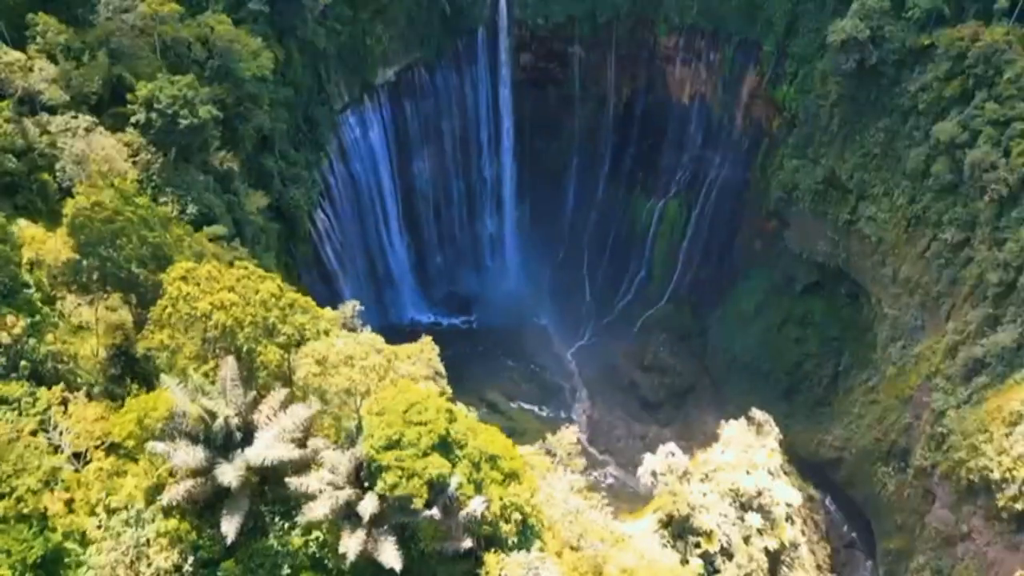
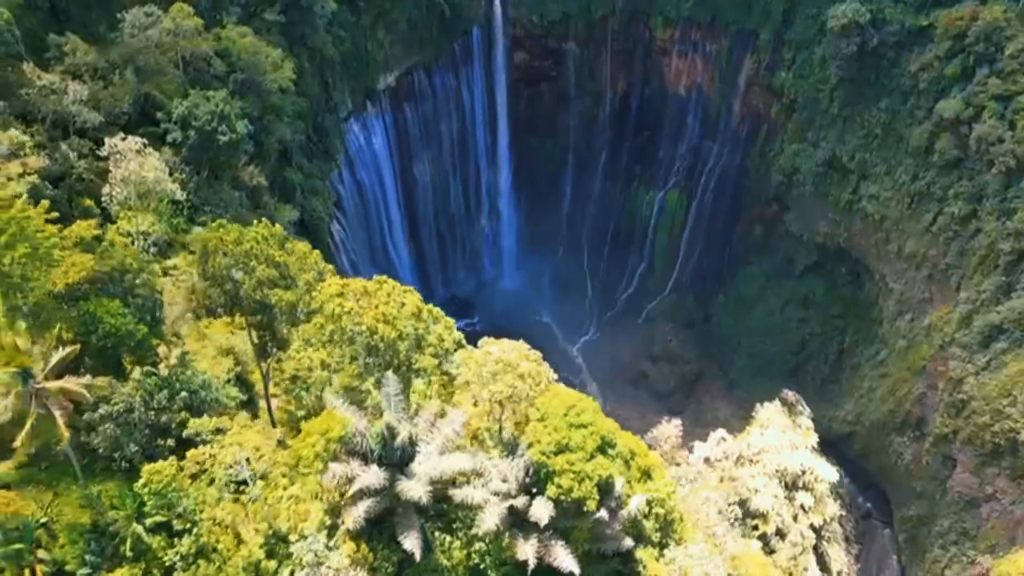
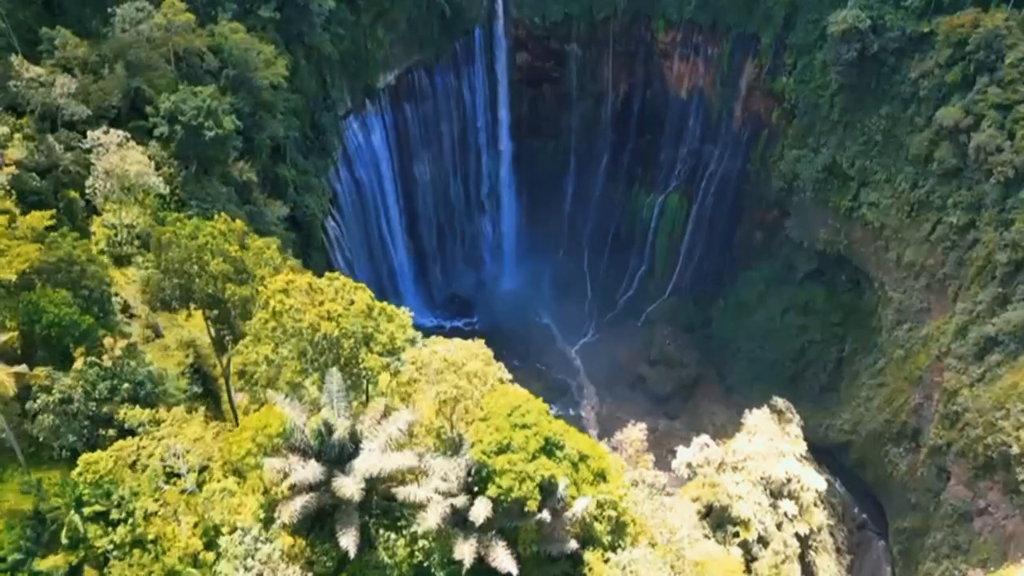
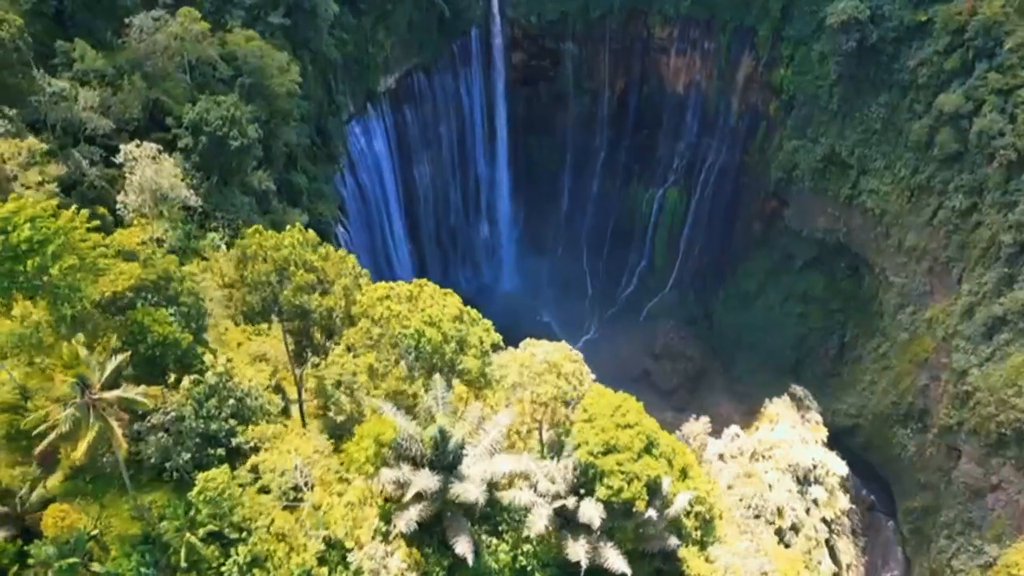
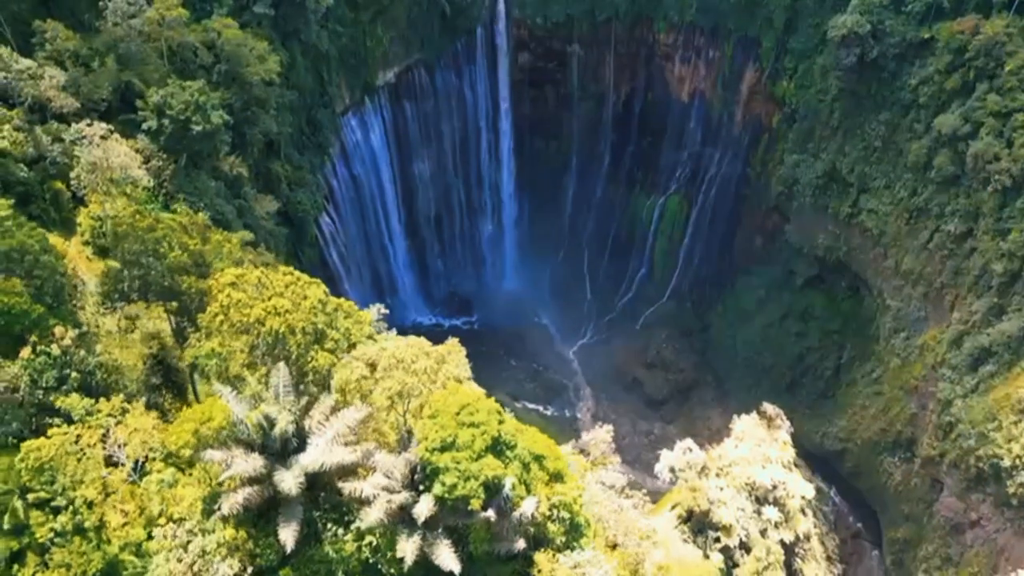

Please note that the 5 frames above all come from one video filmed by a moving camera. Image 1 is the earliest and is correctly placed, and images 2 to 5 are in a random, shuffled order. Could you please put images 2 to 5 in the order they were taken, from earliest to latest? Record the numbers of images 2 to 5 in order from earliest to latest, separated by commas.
5, 3, 2, 4
